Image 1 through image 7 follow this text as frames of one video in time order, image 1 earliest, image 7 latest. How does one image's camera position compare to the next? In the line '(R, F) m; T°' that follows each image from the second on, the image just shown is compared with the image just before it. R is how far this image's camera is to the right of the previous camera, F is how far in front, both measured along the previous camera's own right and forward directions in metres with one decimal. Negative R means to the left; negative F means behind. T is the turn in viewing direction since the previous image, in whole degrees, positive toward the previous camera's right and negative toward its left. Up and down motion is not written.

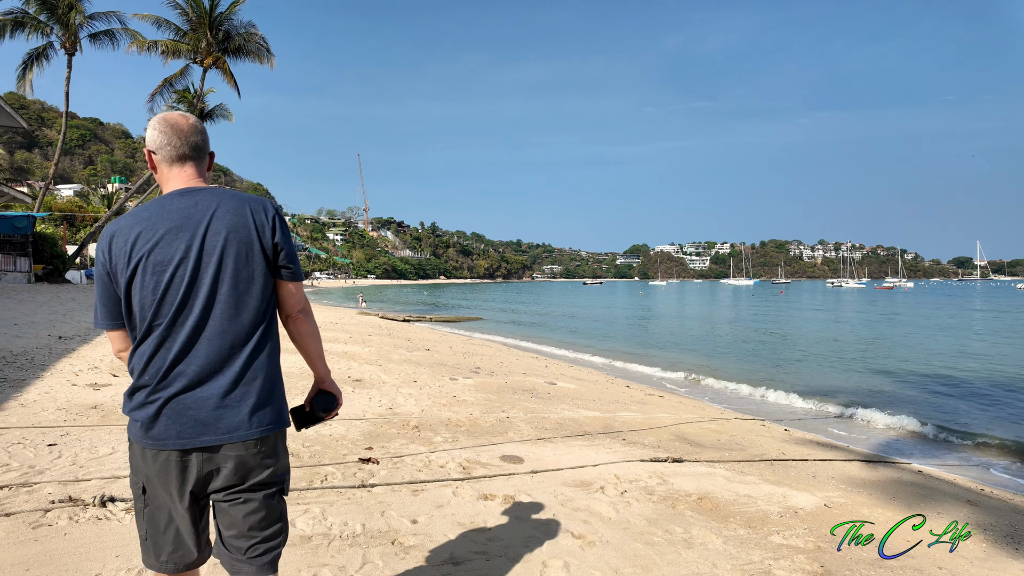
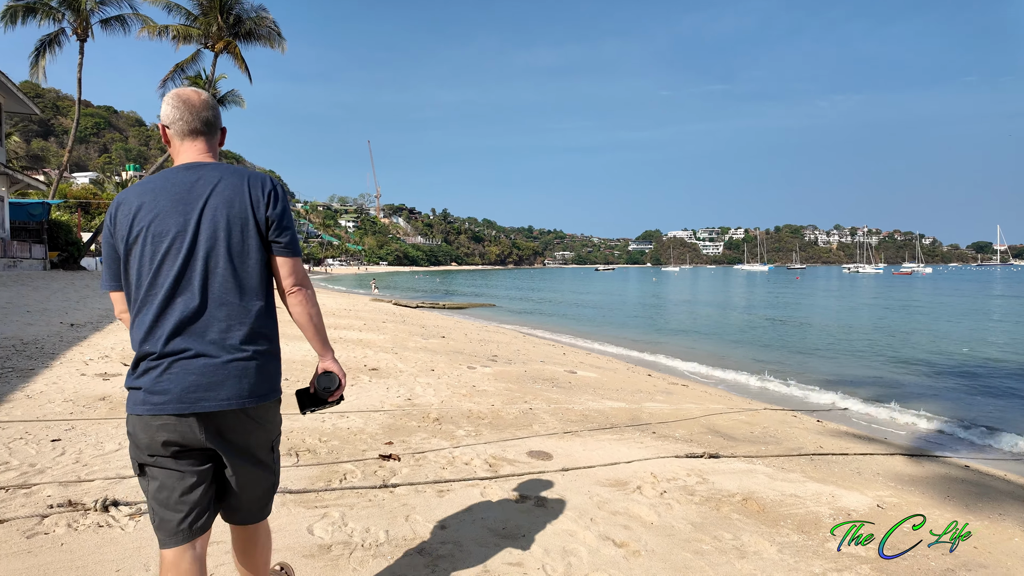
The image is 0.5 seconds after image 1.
(-0.1, +0.3) m; -1°
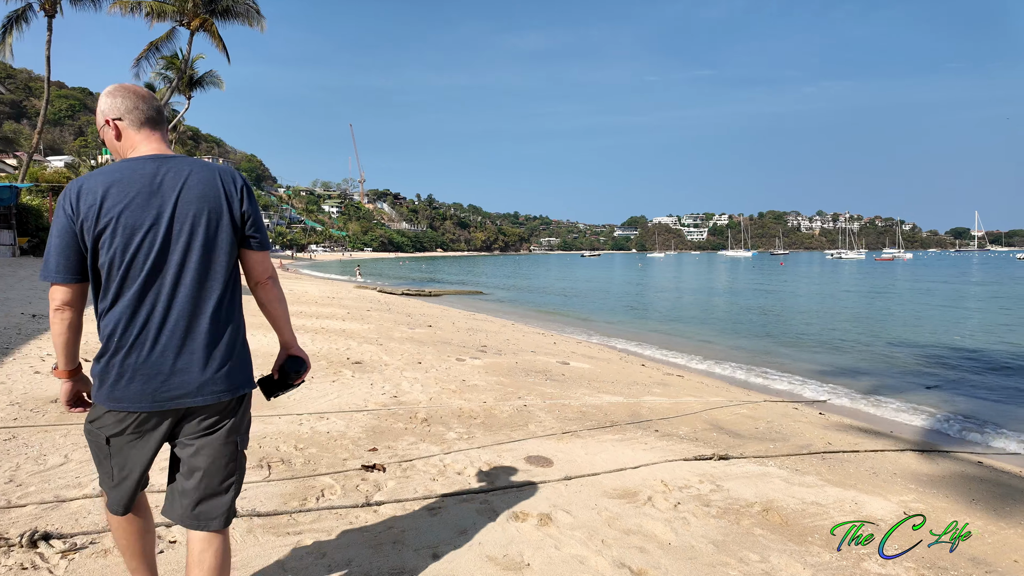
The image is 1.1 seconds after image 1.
(-0.1, +0.5) m; +1°
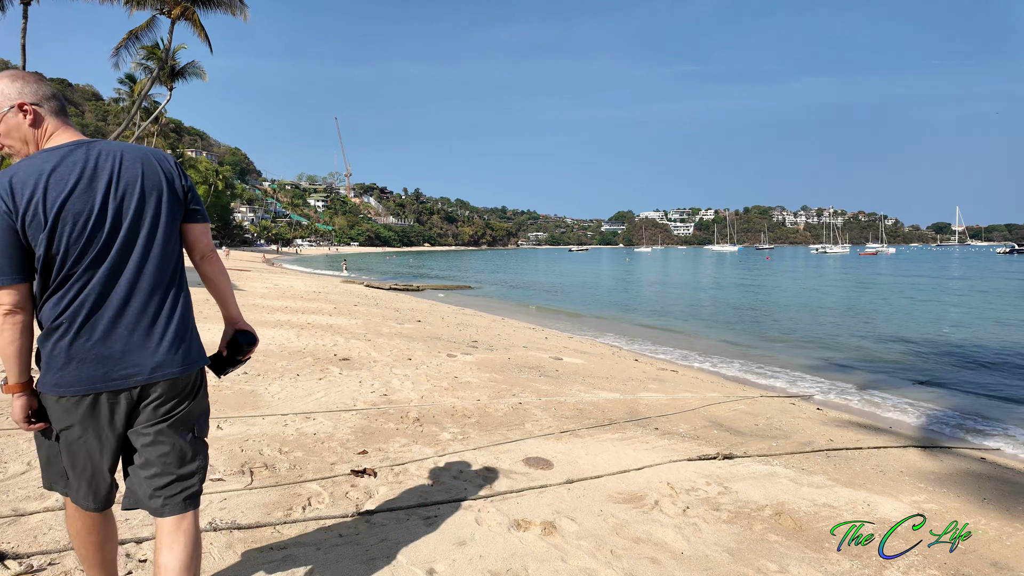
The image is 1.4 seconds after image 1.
(-0.1, +0.2) m; +1°
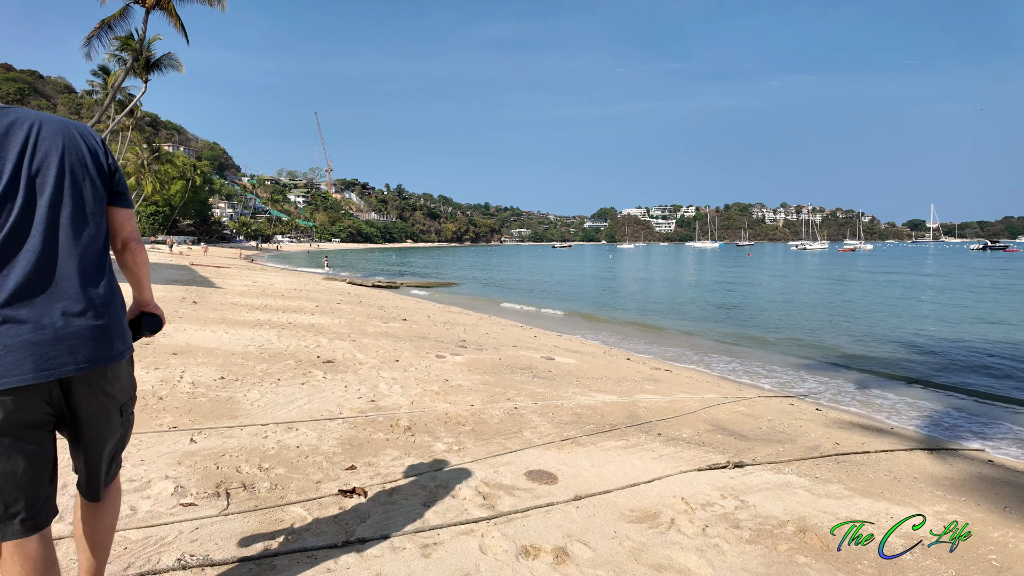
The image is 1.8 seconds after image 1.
(-0.1, +0.3) m; +2°
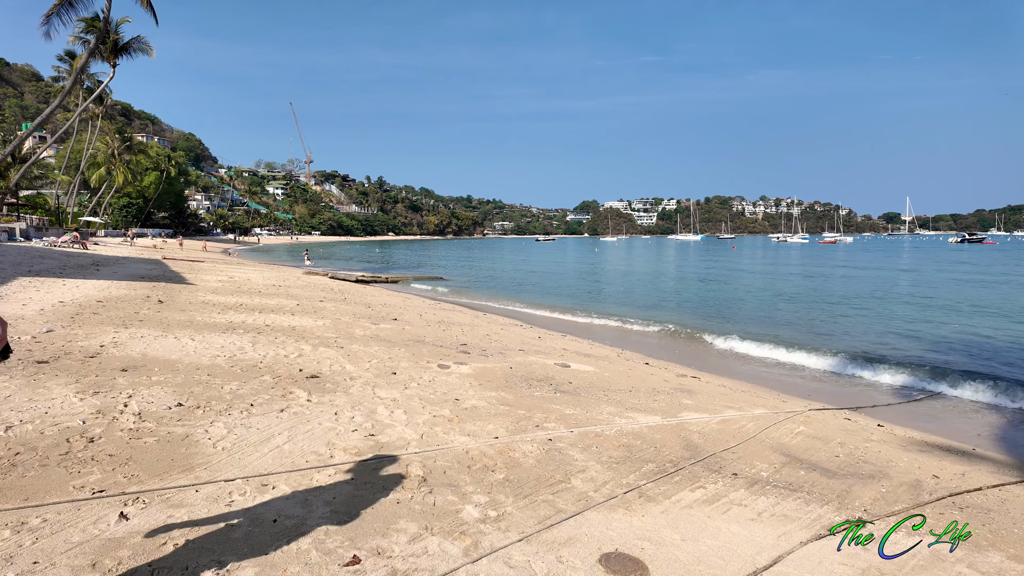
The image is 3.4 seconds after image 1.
(-0.4, +1.3) m; +2°
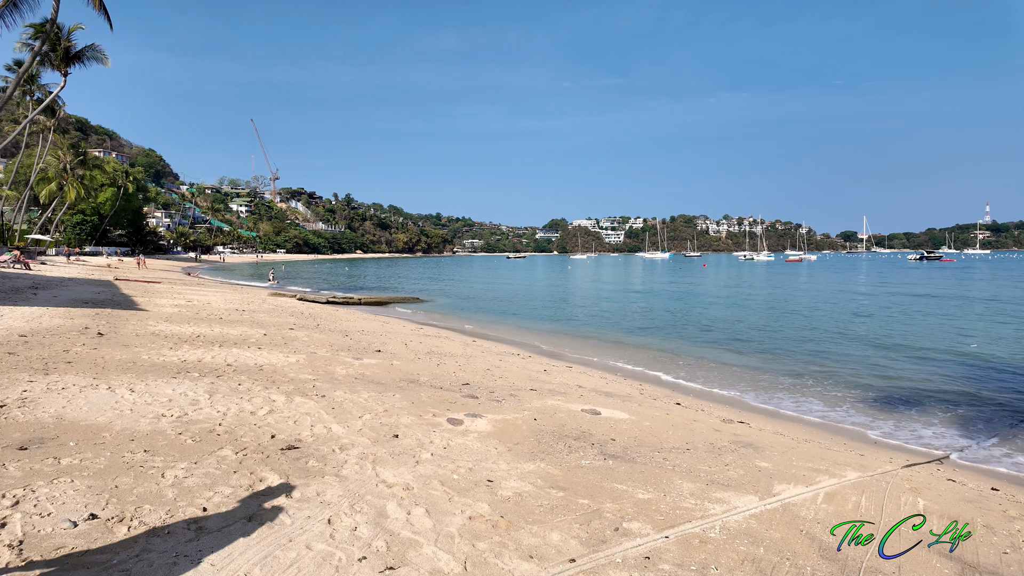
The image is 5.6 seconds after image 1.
(-0.6, +1.6) m; +3°
